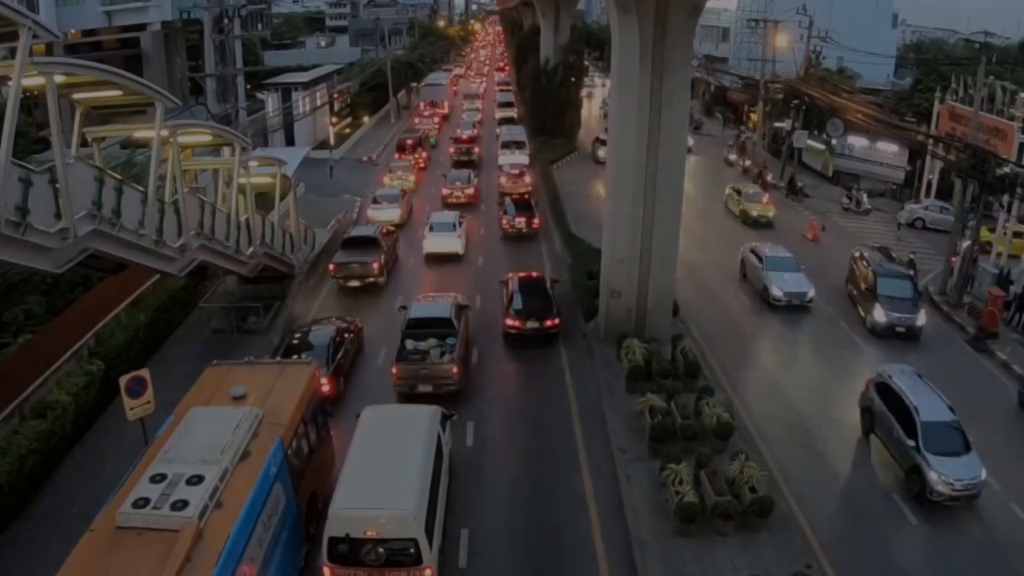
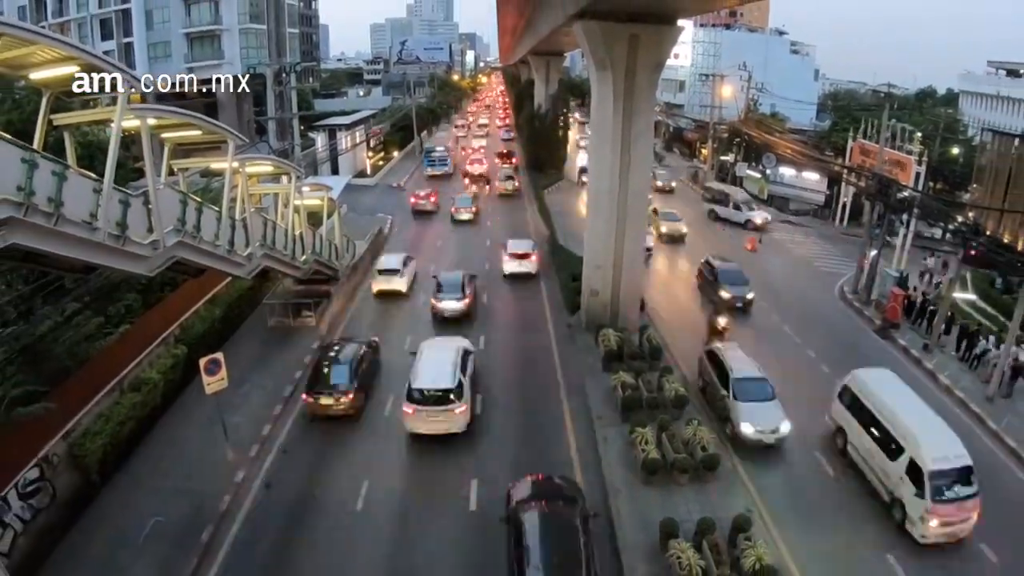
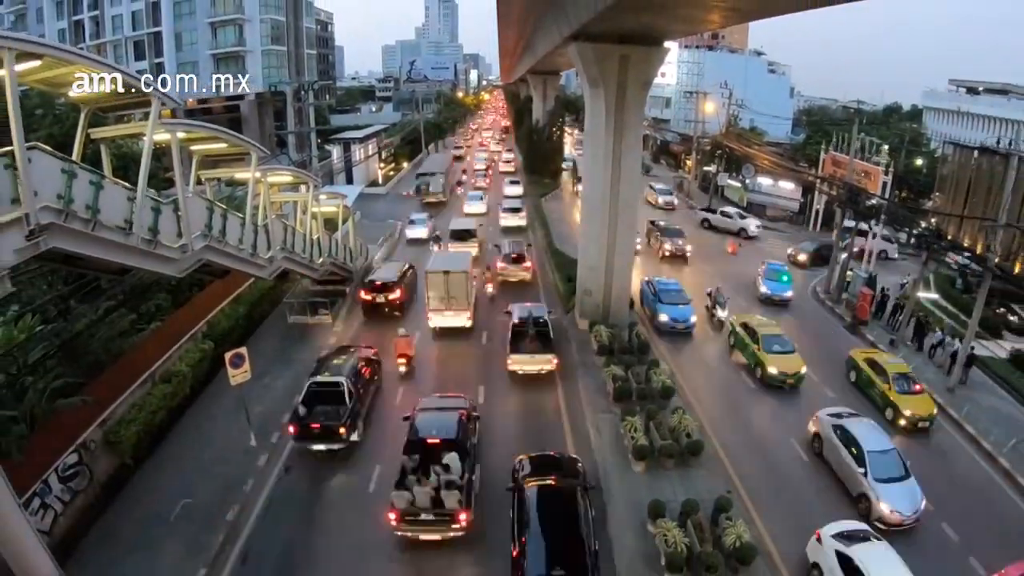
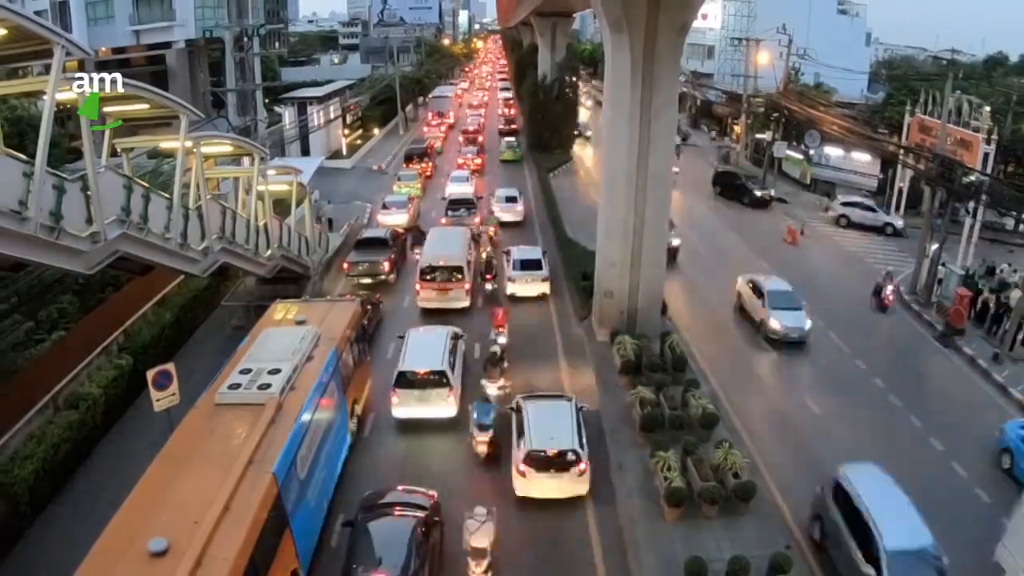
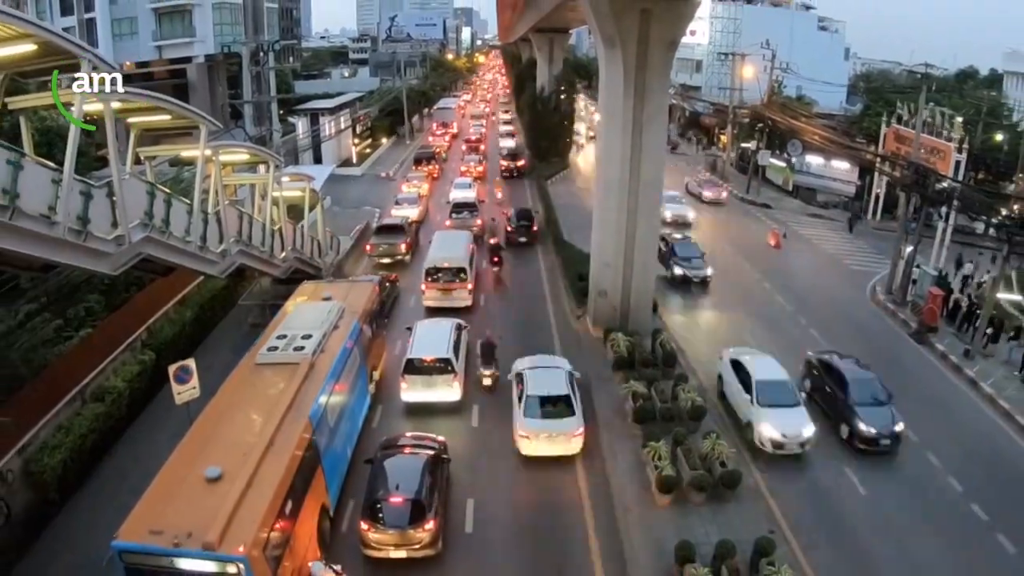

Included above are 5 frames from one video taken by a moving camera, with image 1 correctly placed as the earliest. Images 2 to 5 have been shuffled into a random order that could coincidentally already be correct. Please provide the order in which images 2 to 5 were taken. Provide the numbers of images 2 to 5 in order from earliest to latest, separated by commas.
4, 5, 2, 3
